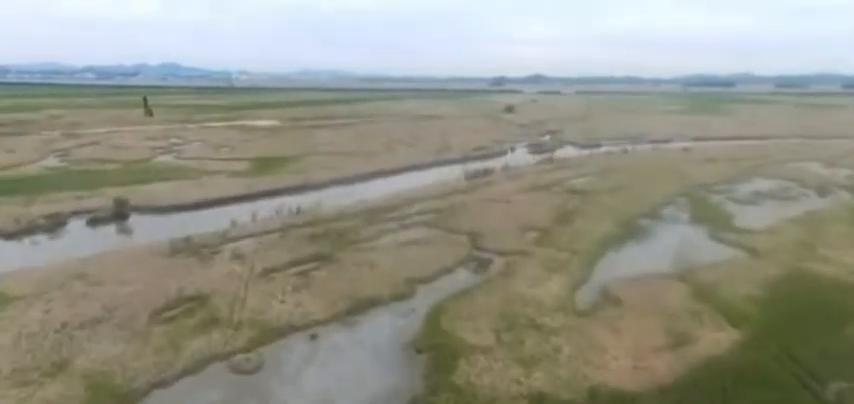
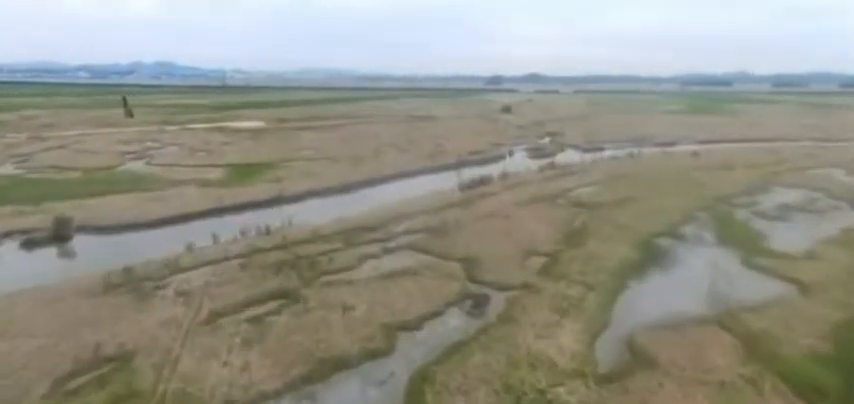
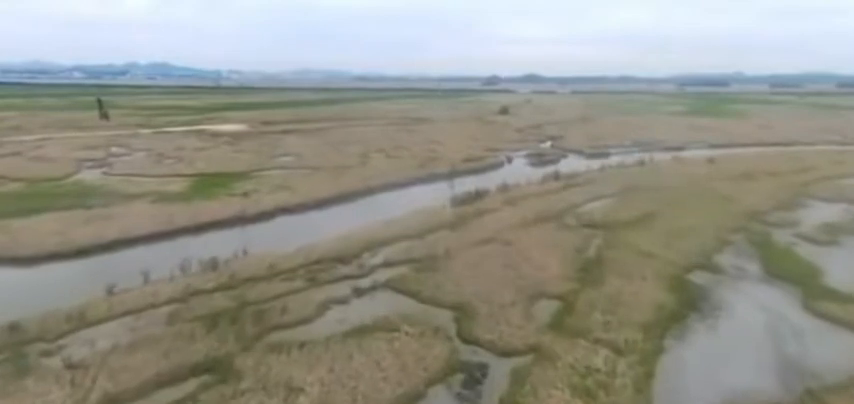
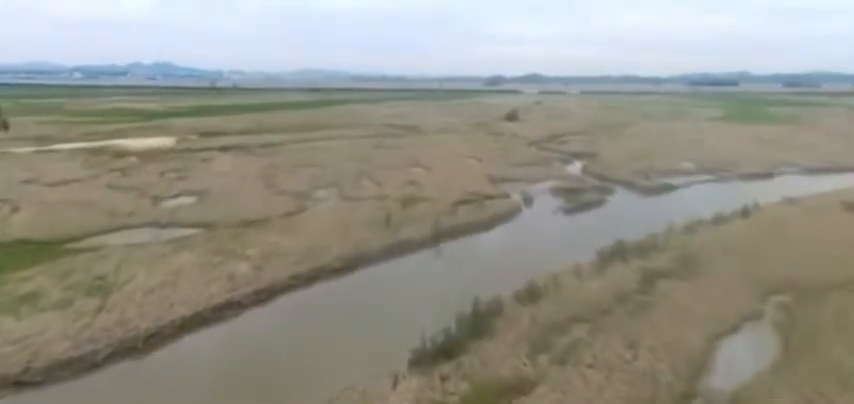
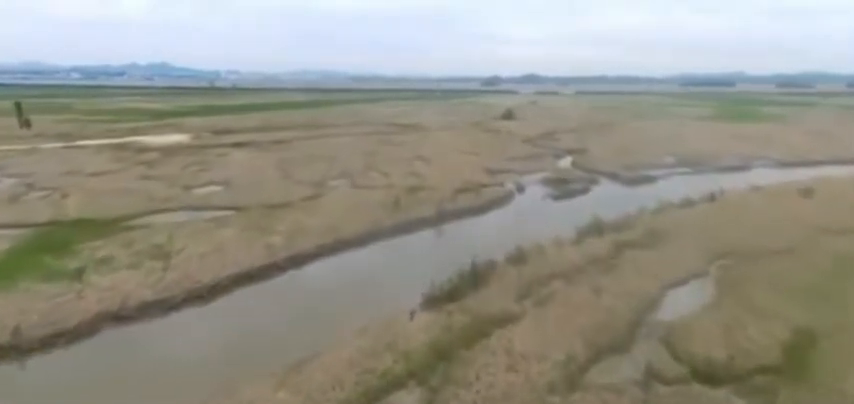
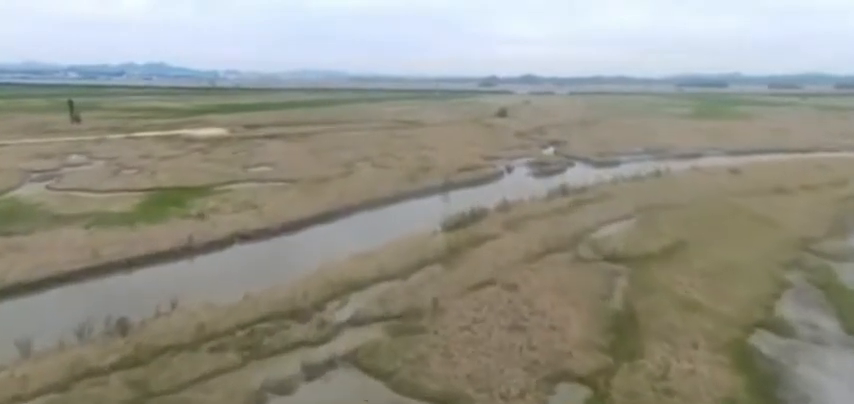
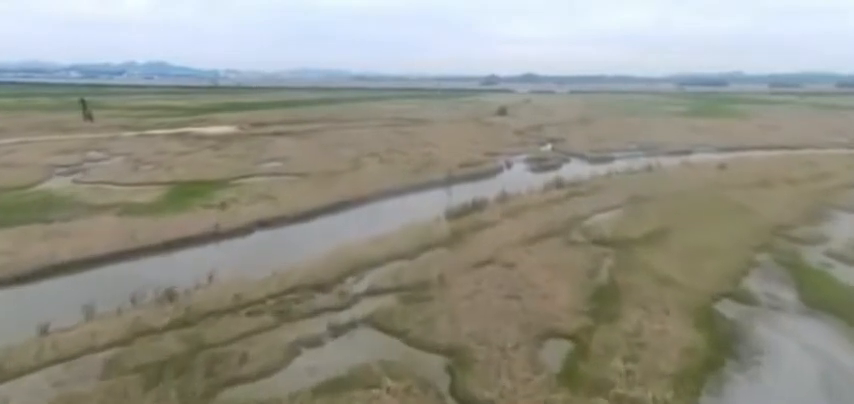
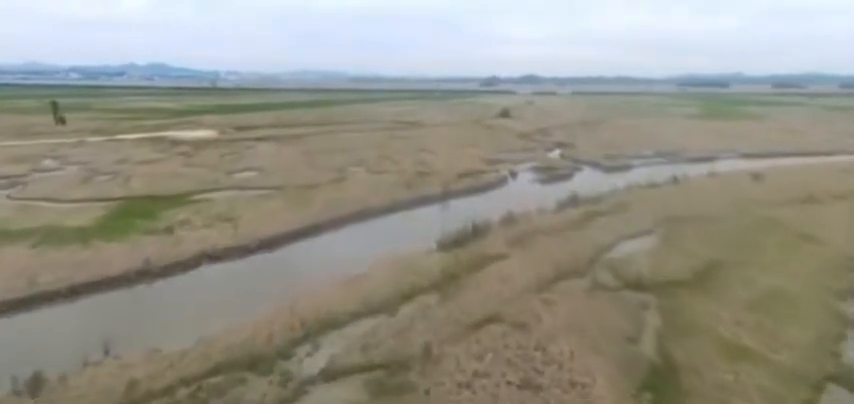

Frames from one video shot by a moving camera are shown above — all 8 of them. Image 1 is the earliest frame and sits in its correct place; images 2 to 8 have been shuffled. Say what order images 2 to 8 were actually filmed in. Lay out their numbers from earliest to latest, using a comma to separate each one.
2, 3, 7, 6, 8, 5, 4
